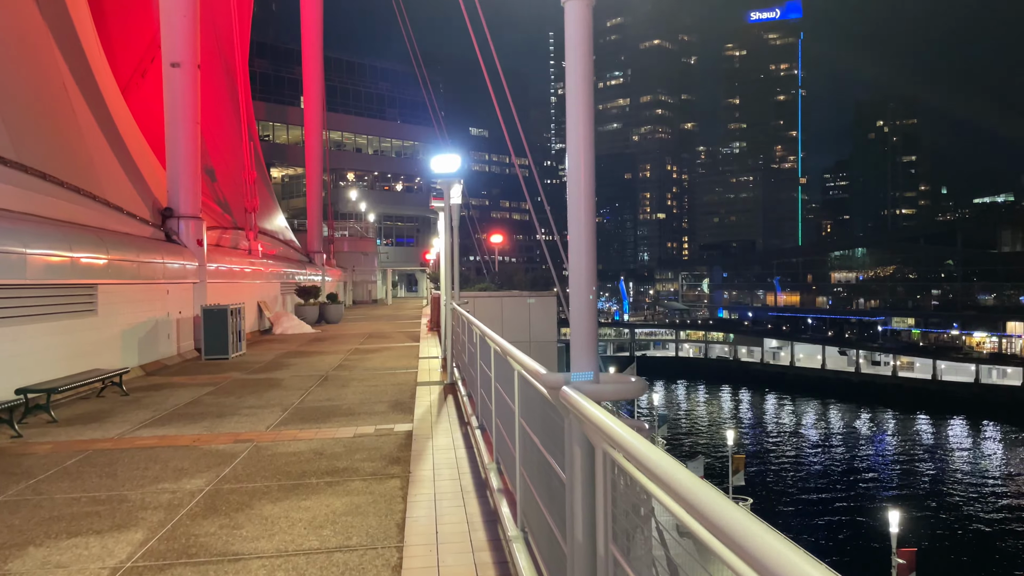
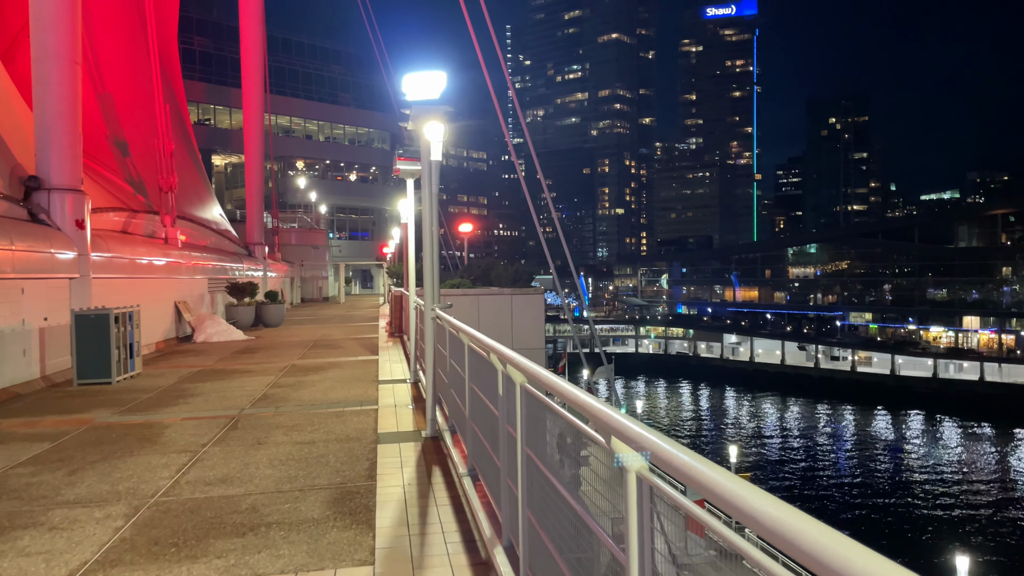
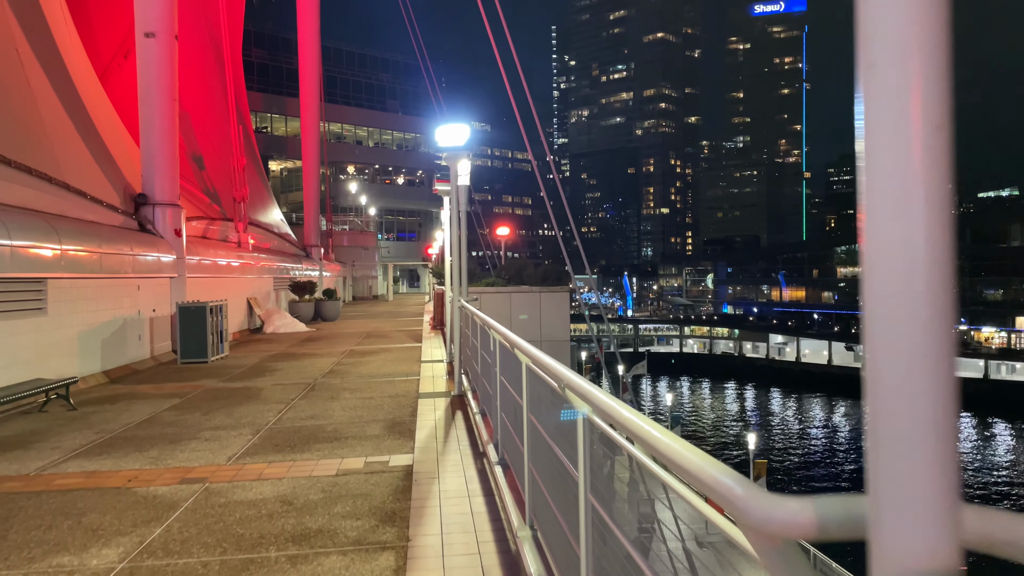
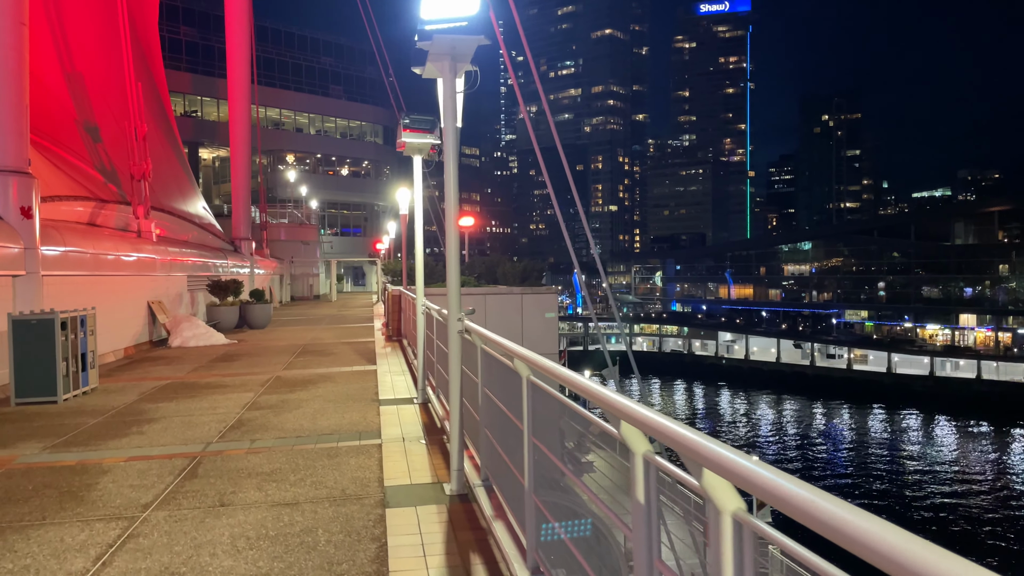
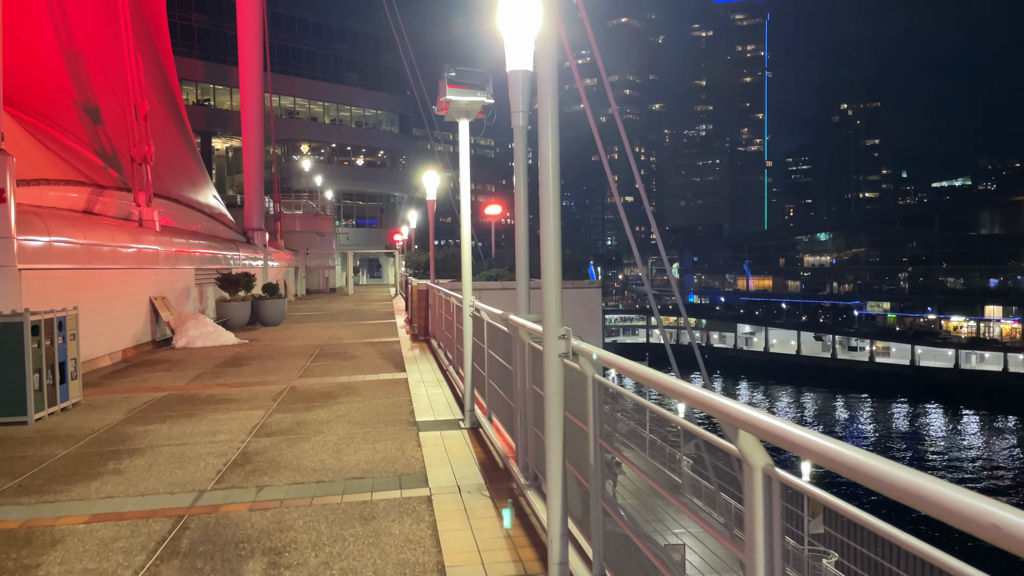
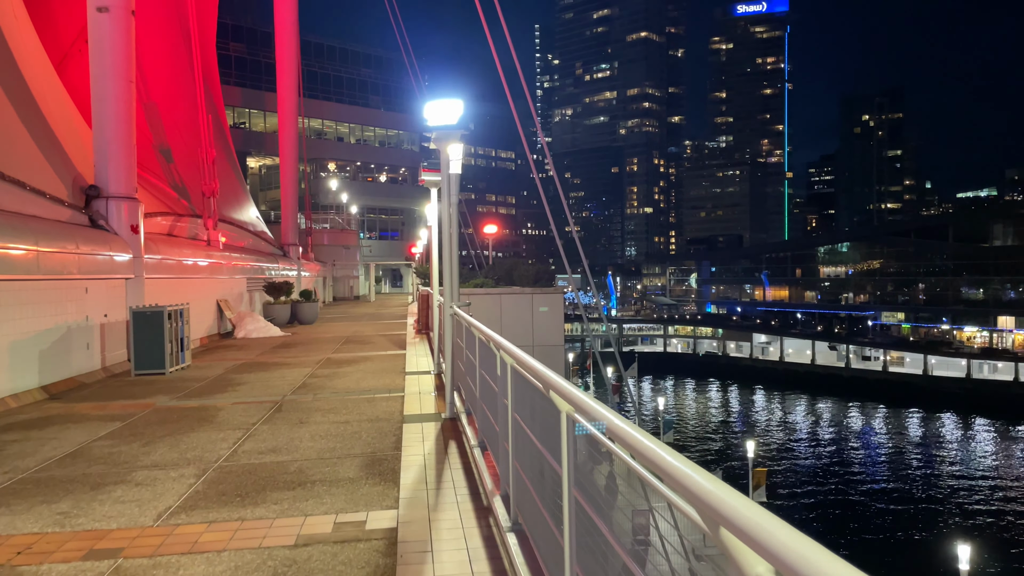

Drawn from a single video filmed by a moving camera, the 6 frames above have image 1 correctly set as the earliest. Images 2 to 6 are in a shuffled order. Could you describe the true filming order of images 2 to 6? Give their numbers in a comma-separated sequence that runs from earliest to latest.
3, 6, 2, 4, 5
